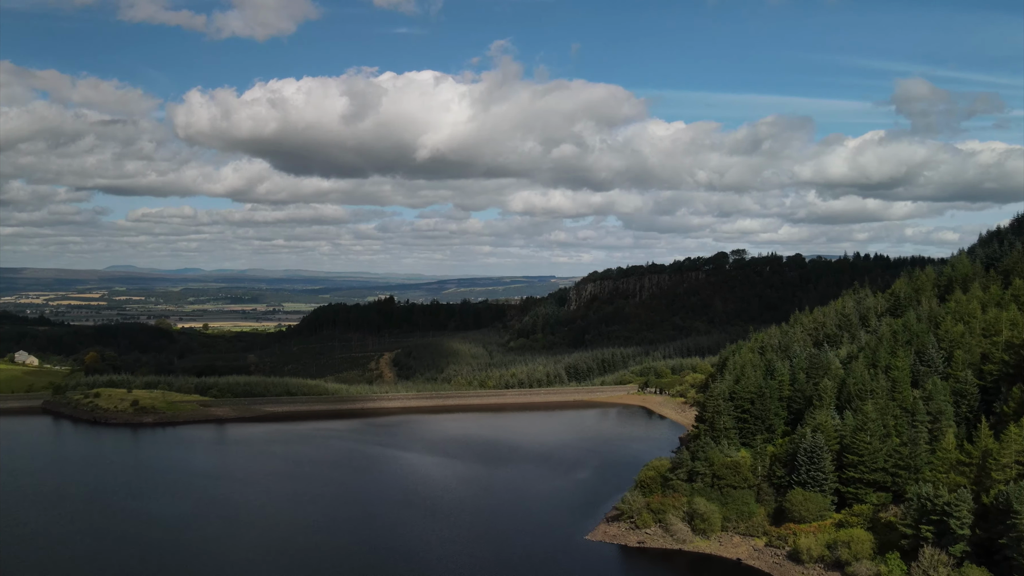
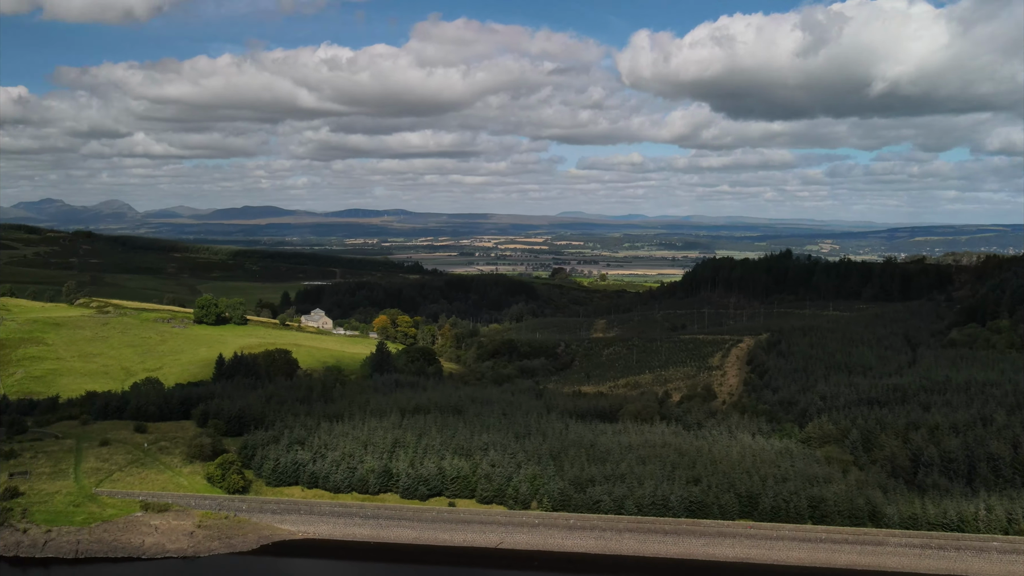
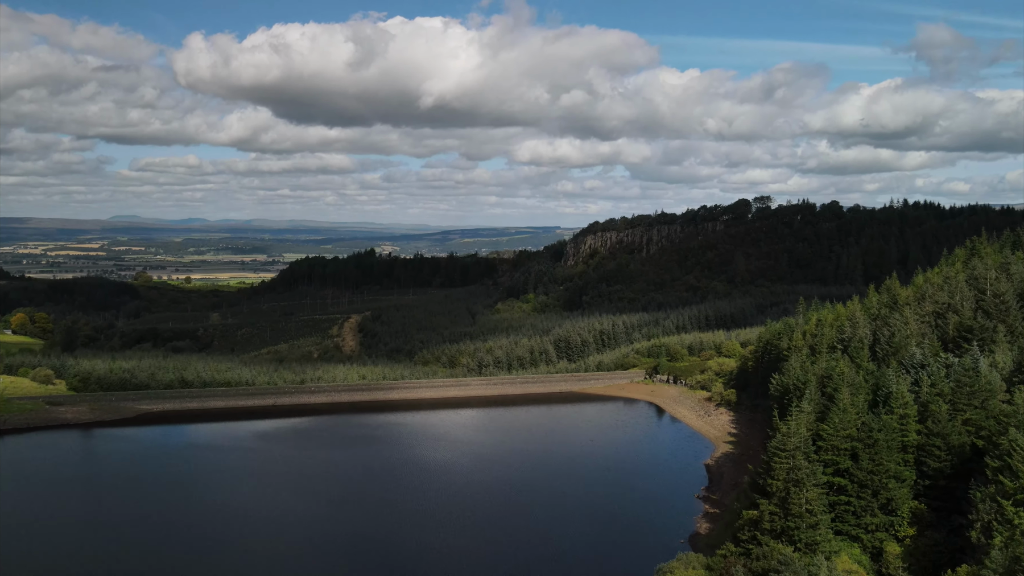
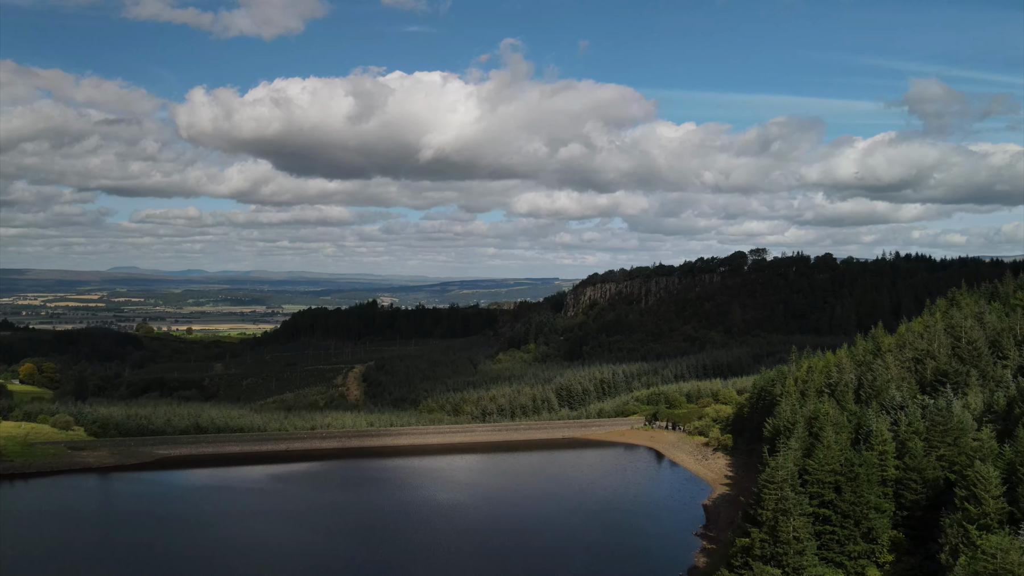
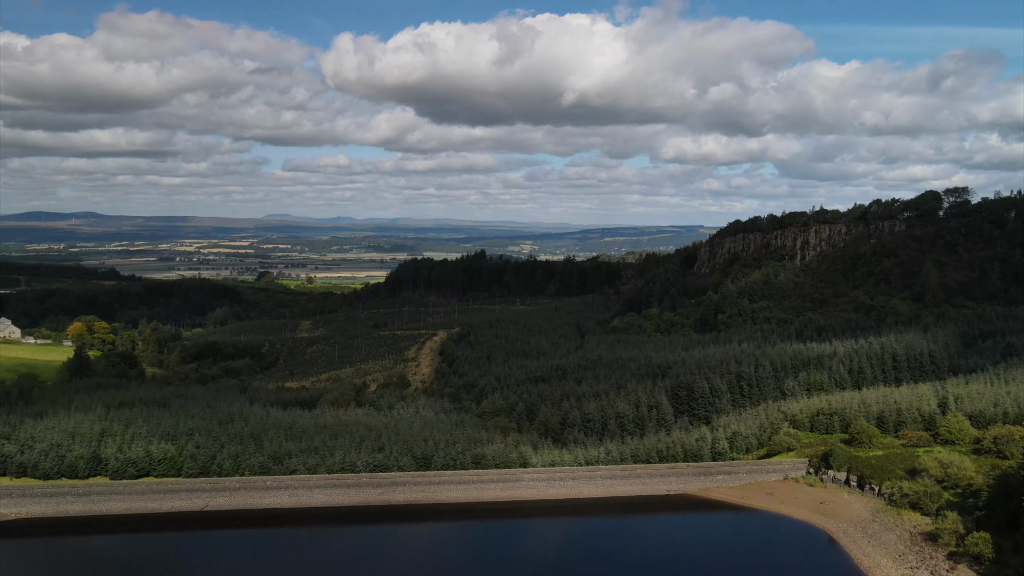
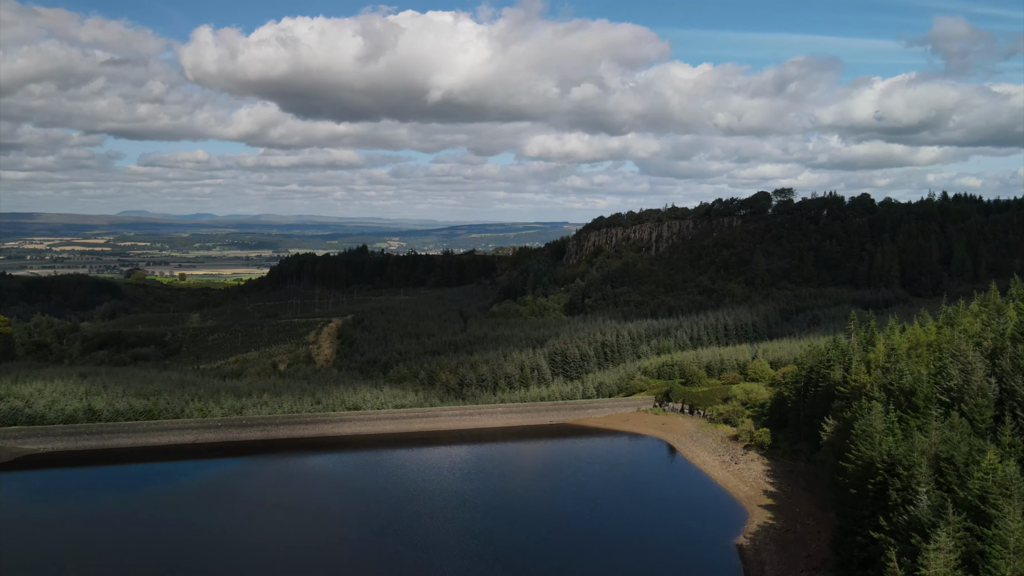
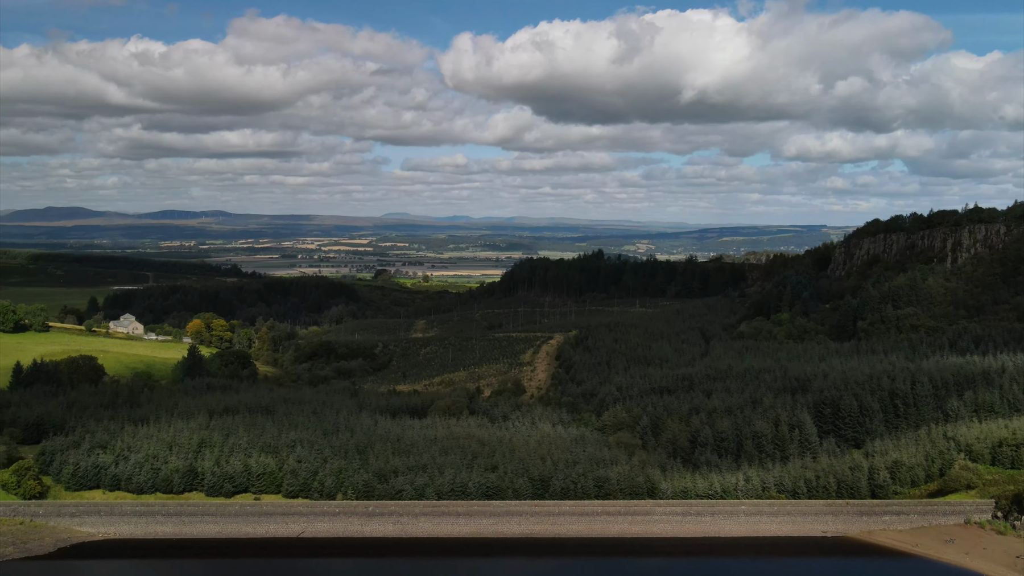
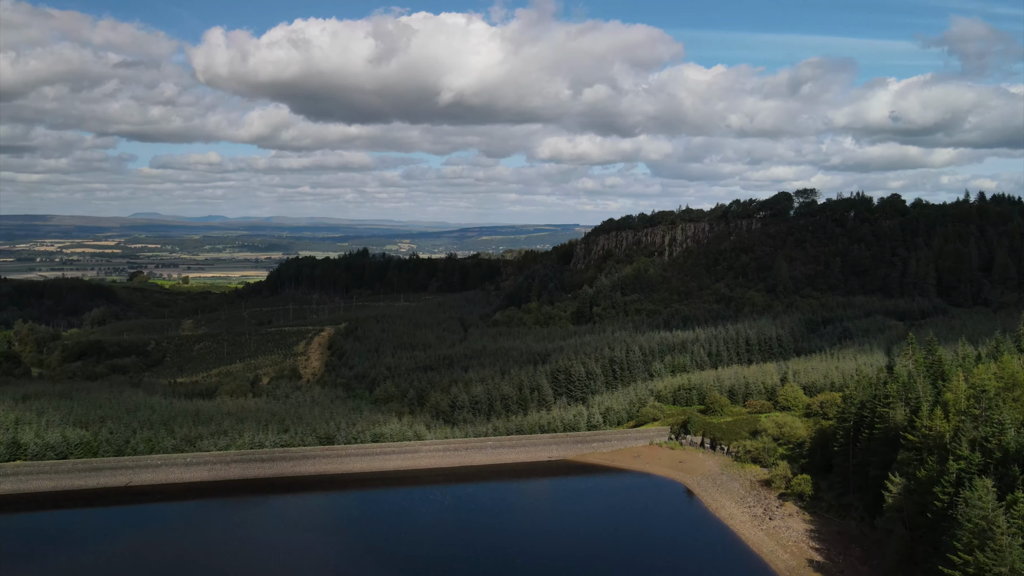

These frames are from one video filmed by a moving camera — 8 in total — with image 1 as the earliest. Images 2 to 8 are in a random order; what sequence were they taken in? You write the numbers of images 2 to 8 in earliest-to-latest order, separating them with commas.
4, 3, 6, 8, 5, 7, 2
